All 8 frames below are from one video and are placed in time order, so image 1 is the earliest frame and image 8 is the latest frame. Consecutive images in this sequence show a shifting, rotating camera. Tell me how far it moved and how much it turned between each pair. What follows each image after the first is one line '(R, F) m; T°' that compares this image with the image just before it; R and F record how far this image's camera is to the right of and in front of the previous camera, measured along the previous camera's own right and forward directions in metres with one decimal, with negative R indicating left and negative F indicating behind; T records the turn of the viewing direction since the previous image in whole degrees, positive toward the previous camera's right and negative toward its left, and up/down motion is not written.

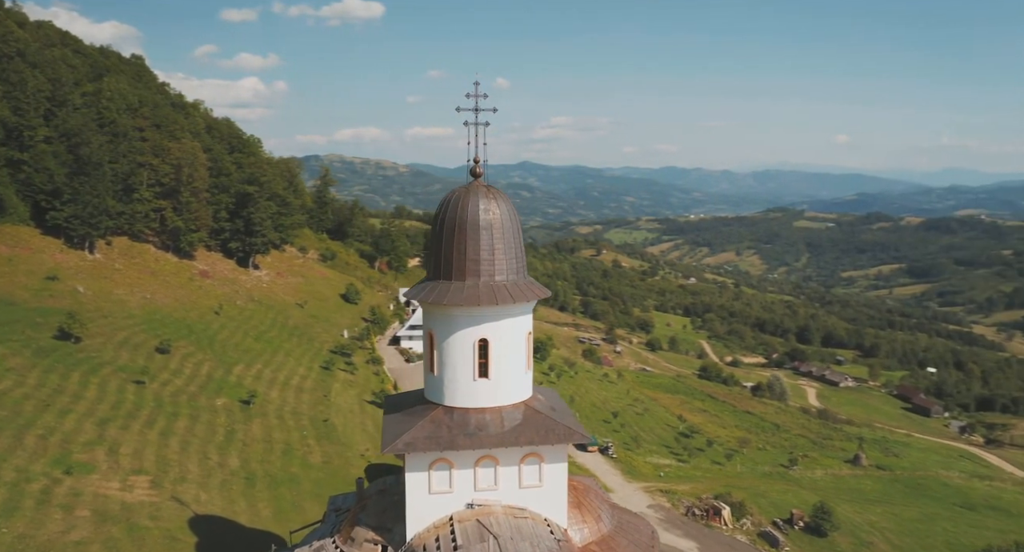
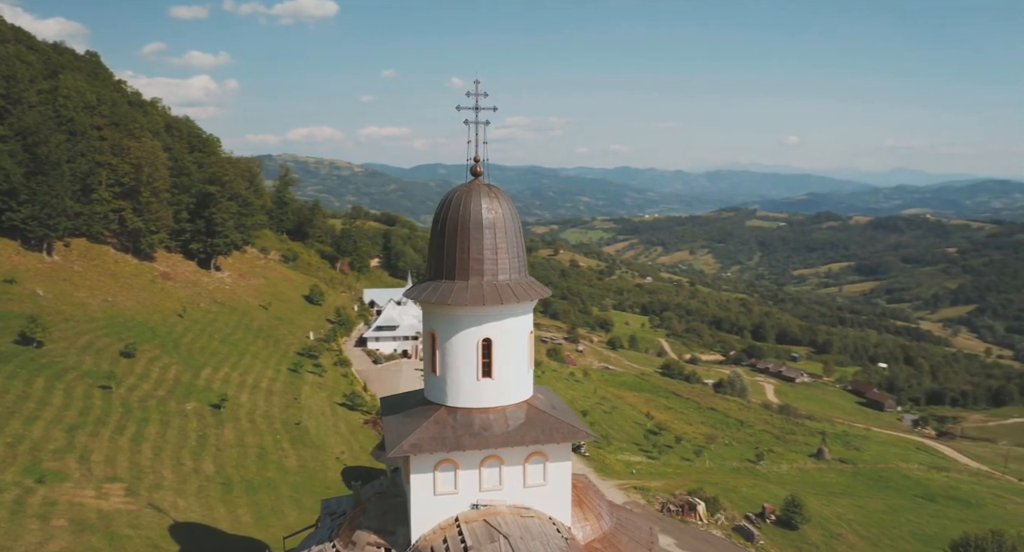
(-0.7, +0.1) m; +3°
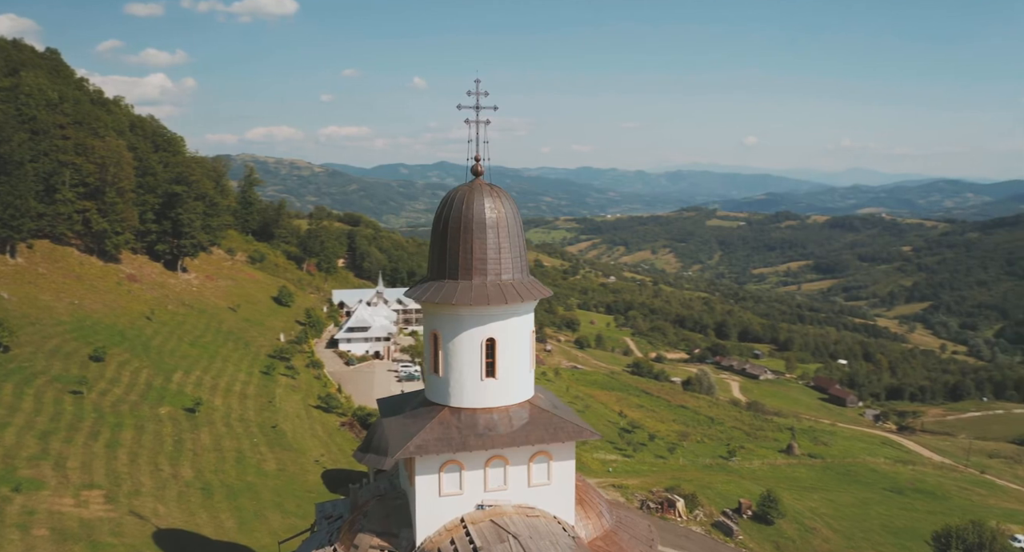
(-0.6, +0.1) m; +3°
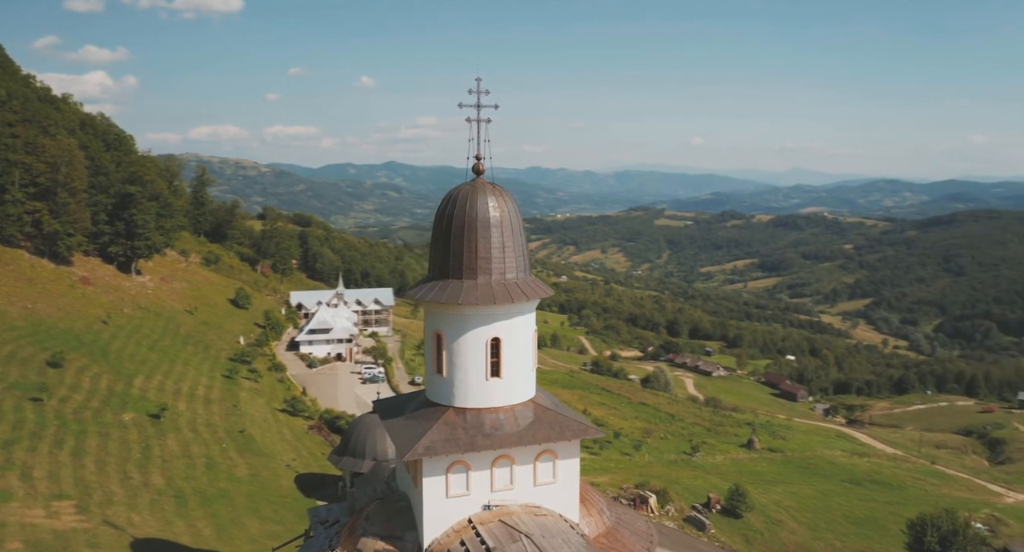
(-0.8, +0.1) m; +3°
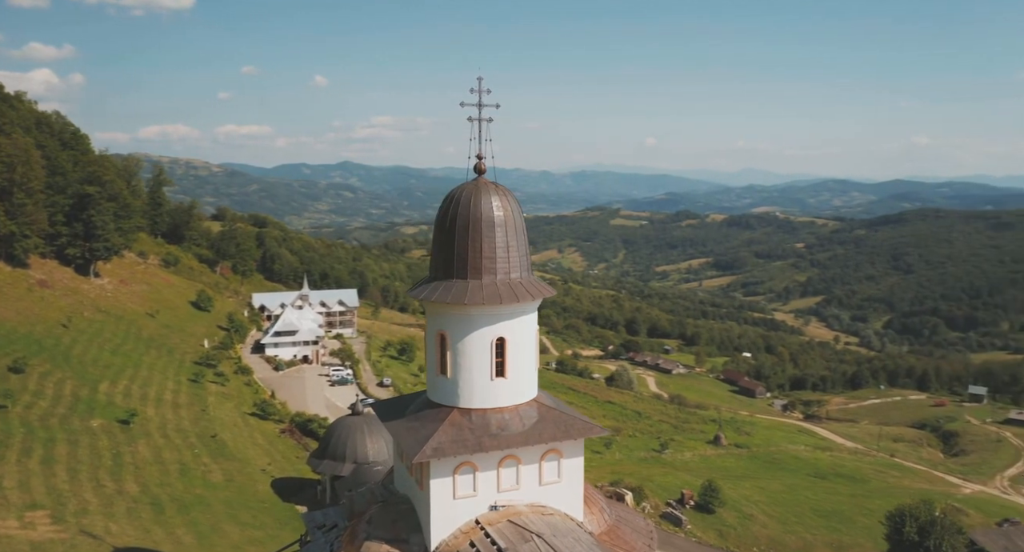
(-0.7, +0.1) m; +3°
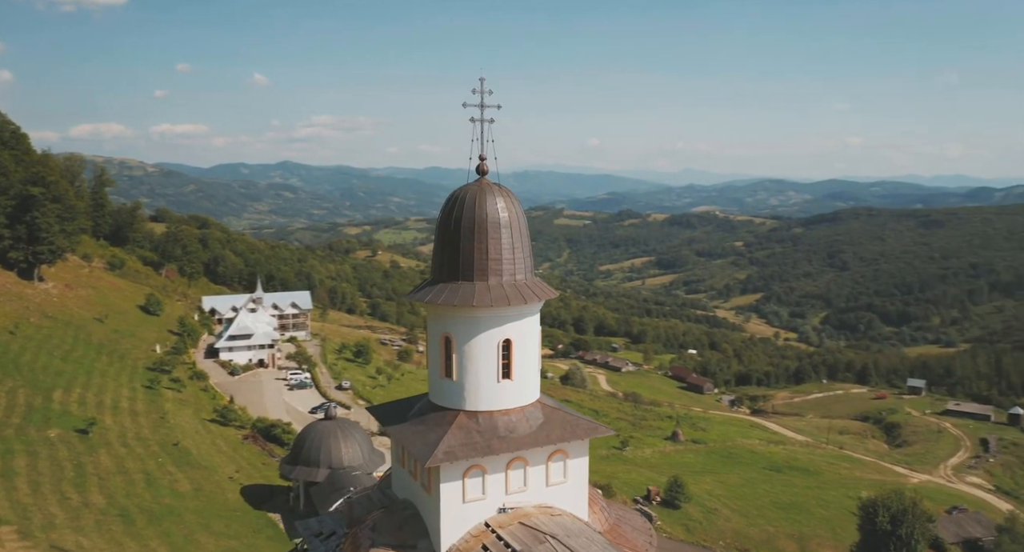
(-0.9, 0.0) m; +4°
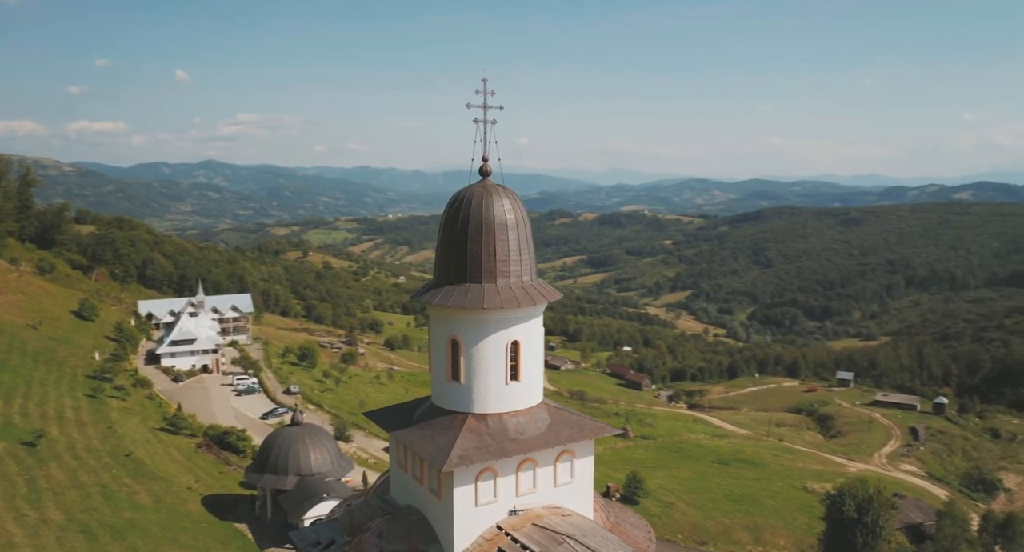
(-1.1, 0.0) m; +5°
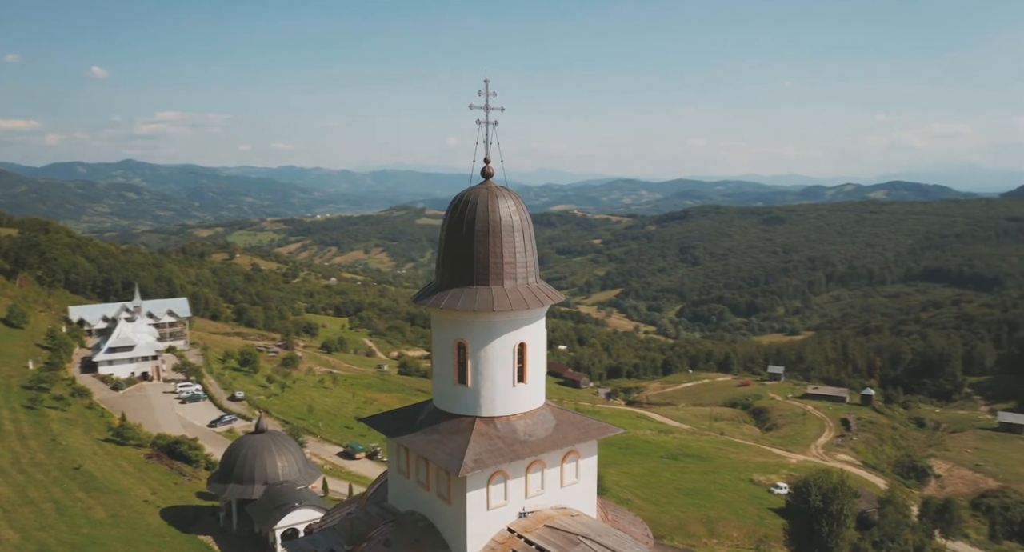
(-1.1, 0.0) m; +5°
